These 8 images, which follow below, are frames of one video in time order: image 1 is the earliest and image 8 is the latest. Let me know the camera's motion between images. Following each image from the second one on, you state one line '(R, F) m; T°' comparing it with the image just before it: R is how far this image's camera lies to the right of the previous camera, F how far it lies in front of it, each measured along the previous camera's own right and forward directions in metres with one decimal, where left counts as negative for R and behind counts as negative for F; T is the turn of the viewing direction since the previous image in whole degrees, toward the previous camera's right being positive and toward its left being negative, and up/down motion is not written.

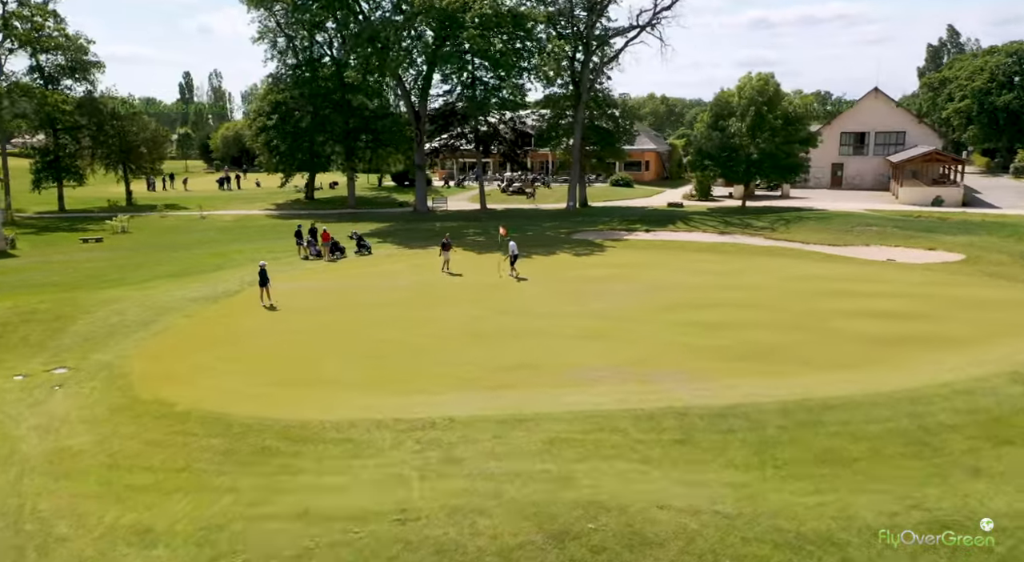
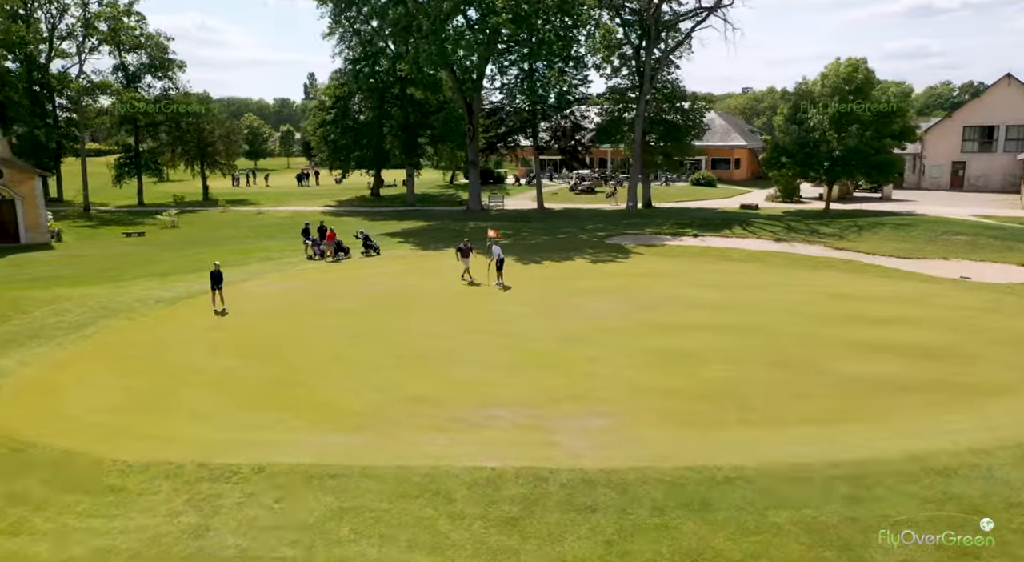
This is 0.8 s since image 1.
(+3.2, +1.9) m; -7°
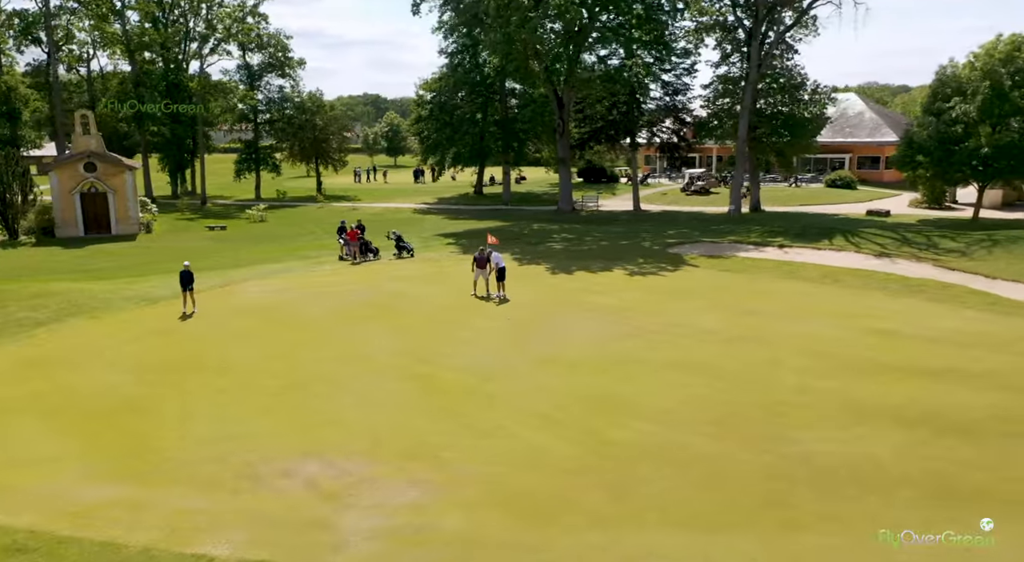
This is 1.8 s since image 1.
(+3.8, +2.3) m; -11°
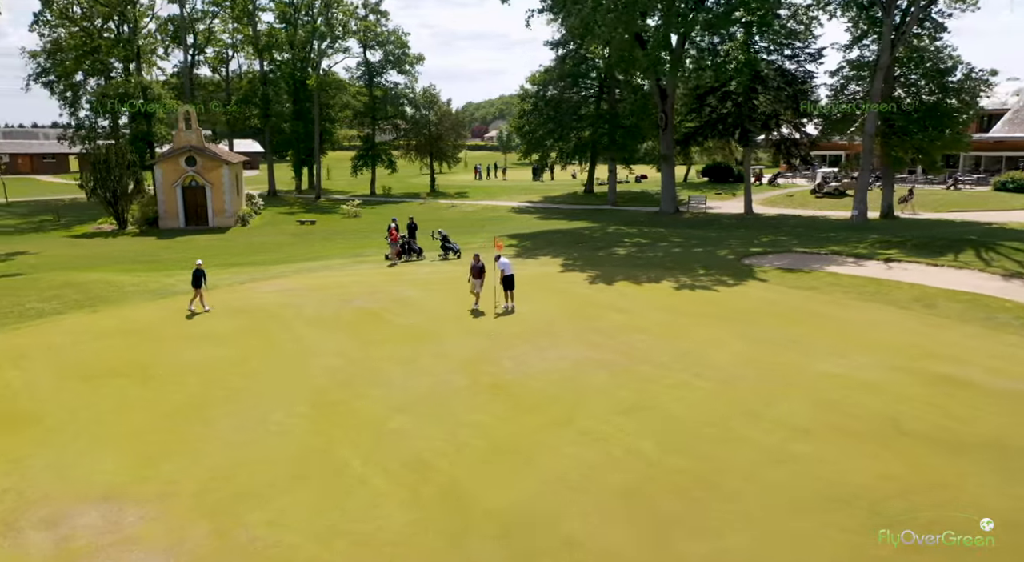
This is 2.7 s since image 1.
(+3.4, +2.0) m; -11°
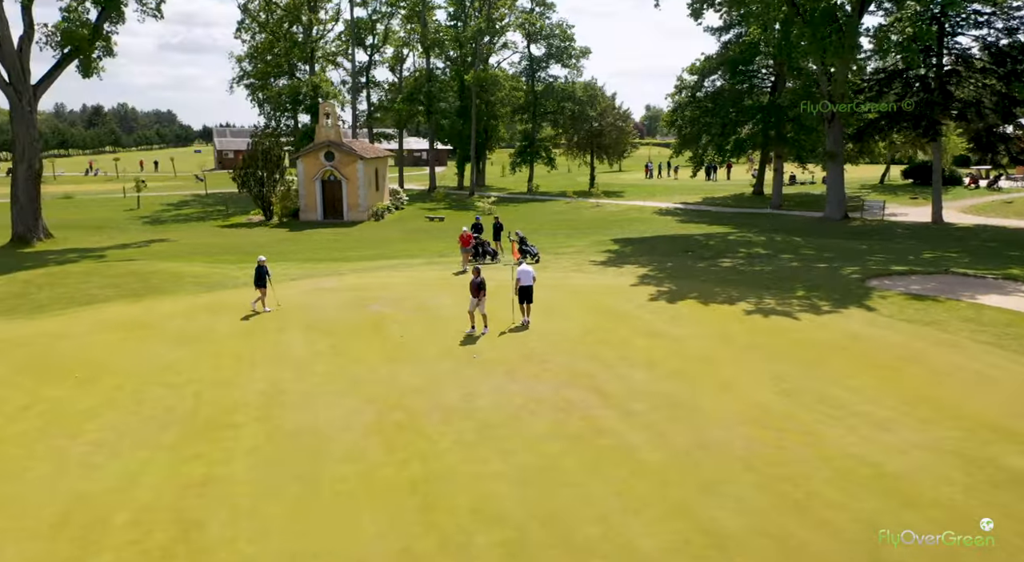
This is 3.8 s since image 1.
(+4.0, +2.4) m; -15°
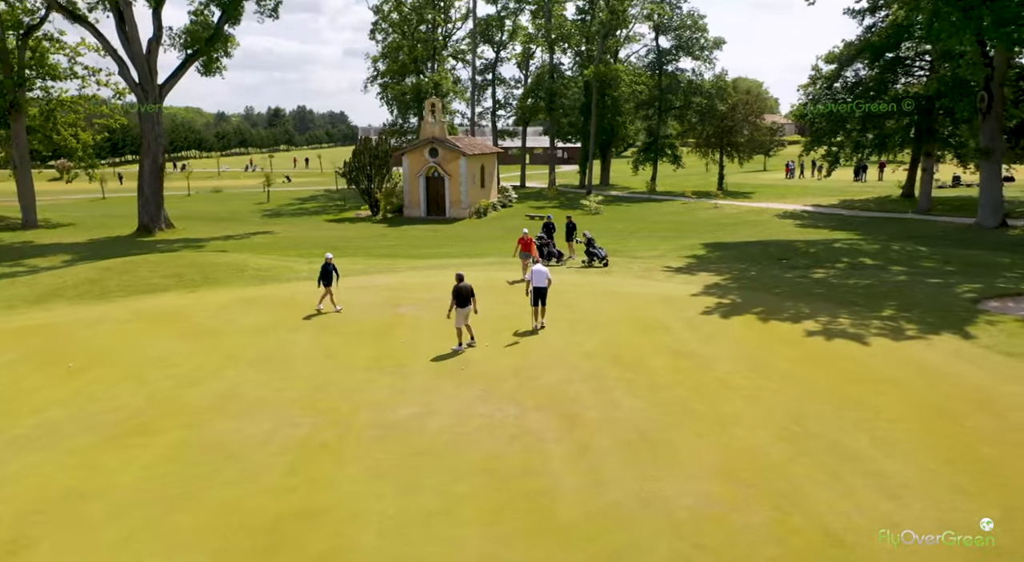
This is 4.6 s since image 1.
(+2.6, +1.2) m; -12°
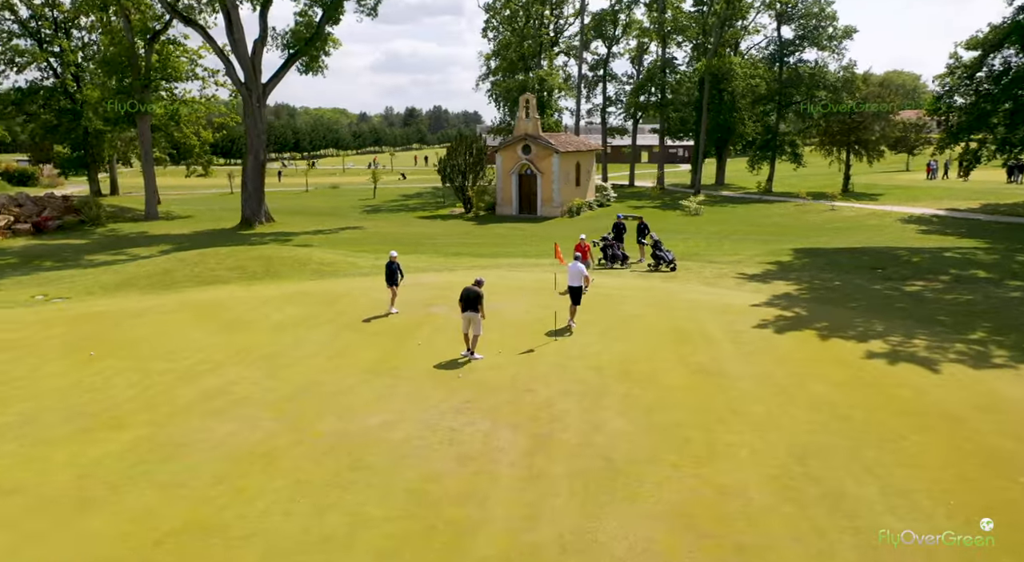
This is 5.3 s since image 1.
(+2.0, +0.5) m; -10°
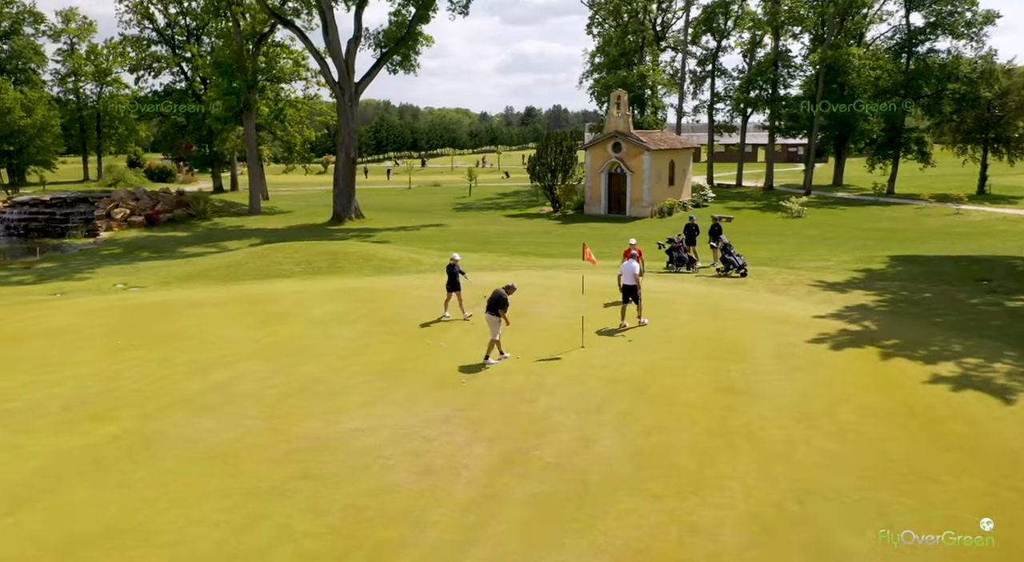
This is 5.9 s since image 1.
(+1.6, +0.1) m; -9°
